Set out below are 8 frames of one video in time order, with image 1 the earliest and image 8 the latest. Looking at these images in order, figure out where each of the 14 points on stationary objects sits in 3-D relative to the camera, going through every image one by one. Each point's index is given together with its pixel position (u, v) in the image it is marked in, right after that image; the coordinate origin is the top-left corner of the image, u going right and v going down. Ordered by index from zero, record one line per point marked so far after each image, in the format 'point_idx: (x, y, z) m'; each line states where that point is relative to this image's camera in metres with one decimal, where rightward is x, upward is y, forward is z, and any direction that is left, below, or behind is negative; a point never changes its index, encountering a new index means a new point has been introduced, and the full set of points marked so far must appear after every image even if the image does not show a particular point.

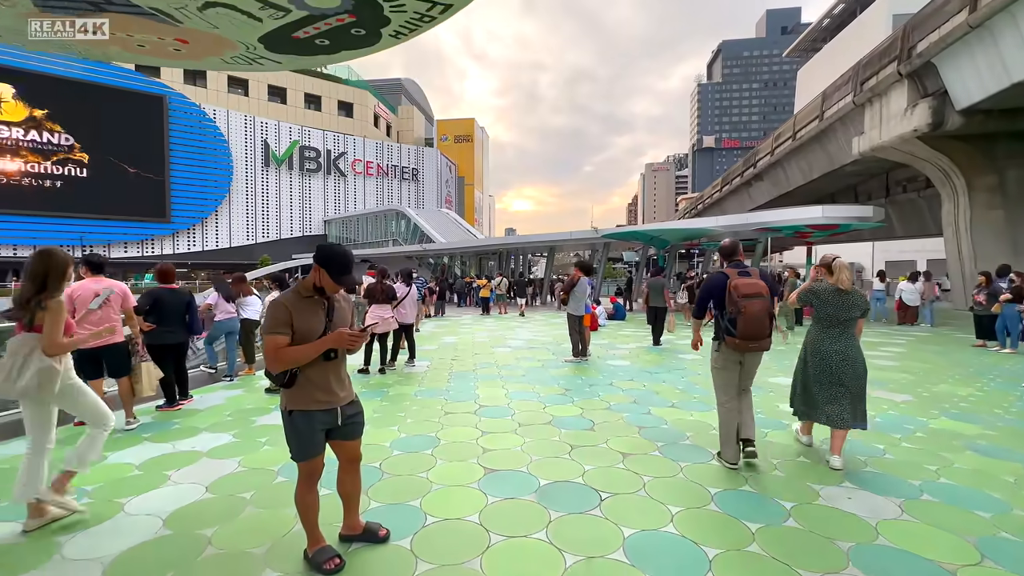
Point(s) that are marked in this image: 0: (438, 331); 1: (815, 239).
0: (-1.8, -1.1, +11.1) m
1: (+11.4, +1.8, +16.5) m
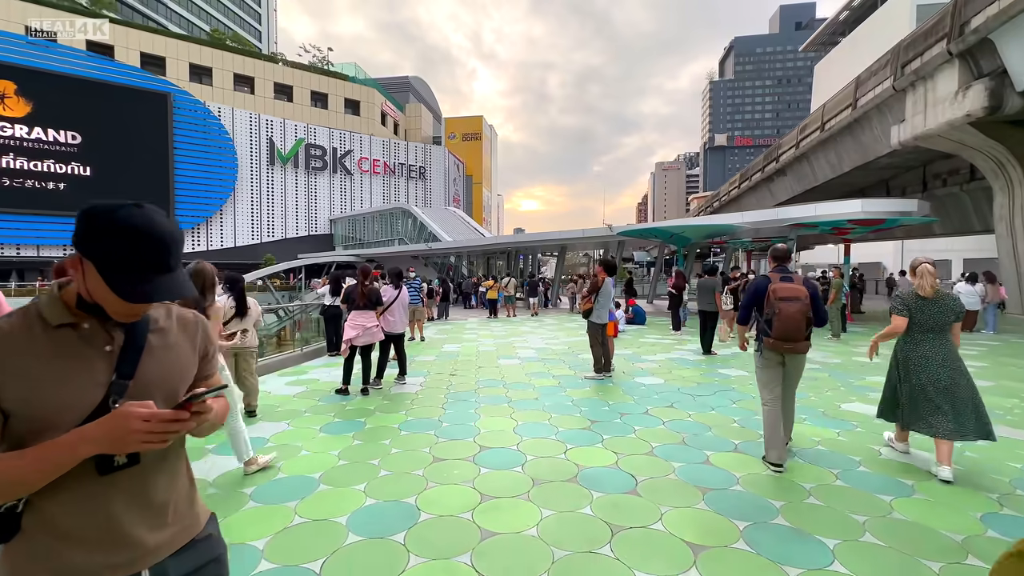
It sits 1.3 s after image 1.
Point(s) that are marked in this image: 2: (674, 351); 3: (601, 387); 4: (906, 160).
0: (-1.6, -1.2, +10.0) m
1: (+11.7, +1.8, +15.2) m
2: (+3.0, -1.2, +8.3) m
3: (+1.1, -1.3, +5.7) m
4: (+16.4, +5.3, +18.7) m
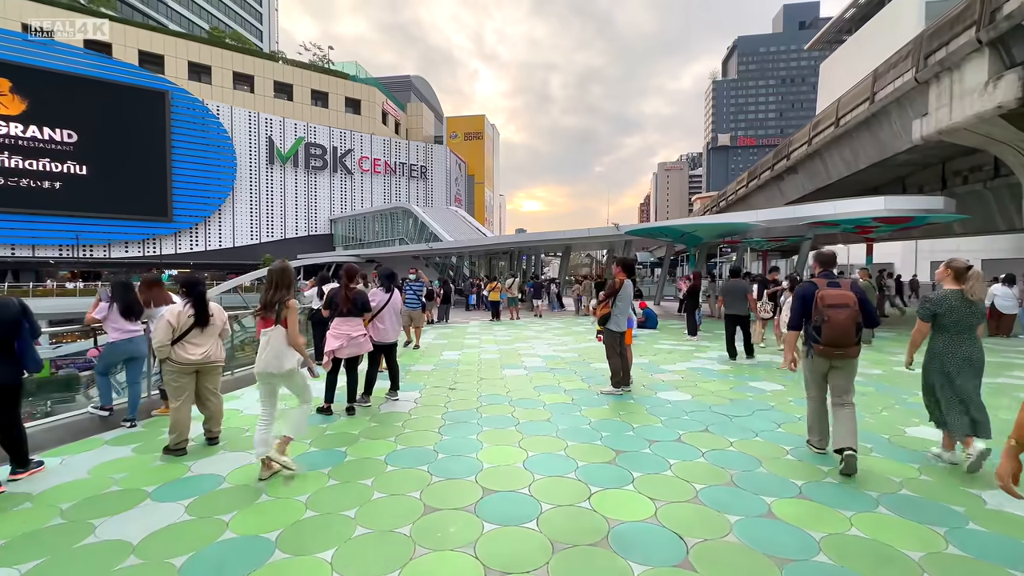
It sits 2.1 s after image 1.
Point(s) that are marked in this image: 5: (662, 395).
0: (-1.5, -1.2, +9.3) m
1: (+11.8, +1.7, +14.4) m
2: (+3.1, -1.2, +7.6) m
3: (+1.2, -1.3, +5.0) m
4: (+16.6, +5.3, +17.9) m
5: (+1.8, -1.3, +5.3) m
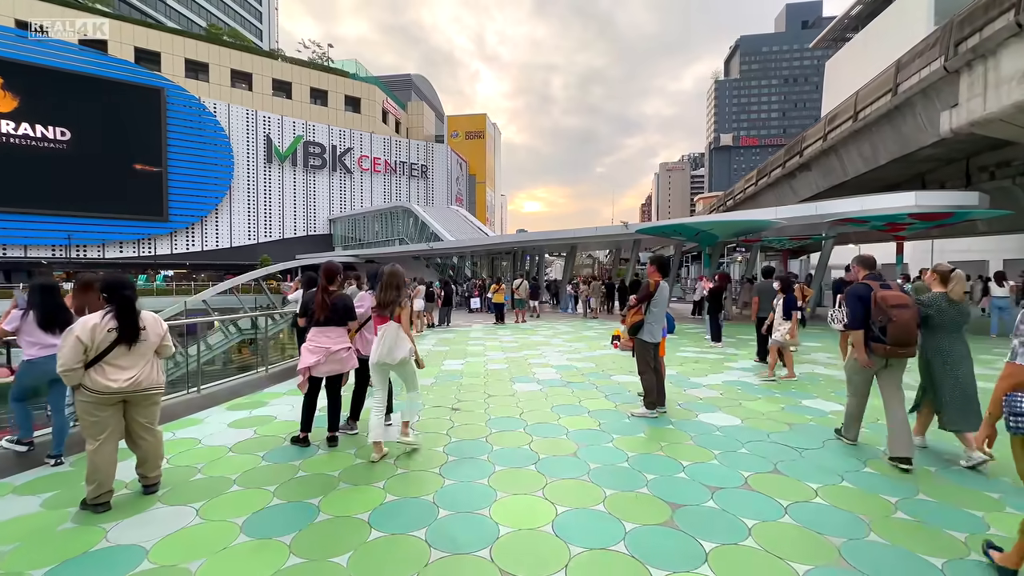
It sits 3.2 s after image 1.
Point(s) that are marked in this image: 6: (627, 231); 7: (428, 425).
0: (-1.4, -1.2, +8.4) m
1: (+12.0, +1.7, +13.6) m
2: (+3.2, -1.3, +6.7) m
3: (+1.4, -1.3, +4.1) m
4: (+16.7, +5.2, +17.1) m
5: (+1.9, -1.3, +4.5) m
6: (+4.9, +2.4, +18.9) m
7: (-0.8, -1.3, +4.4) m
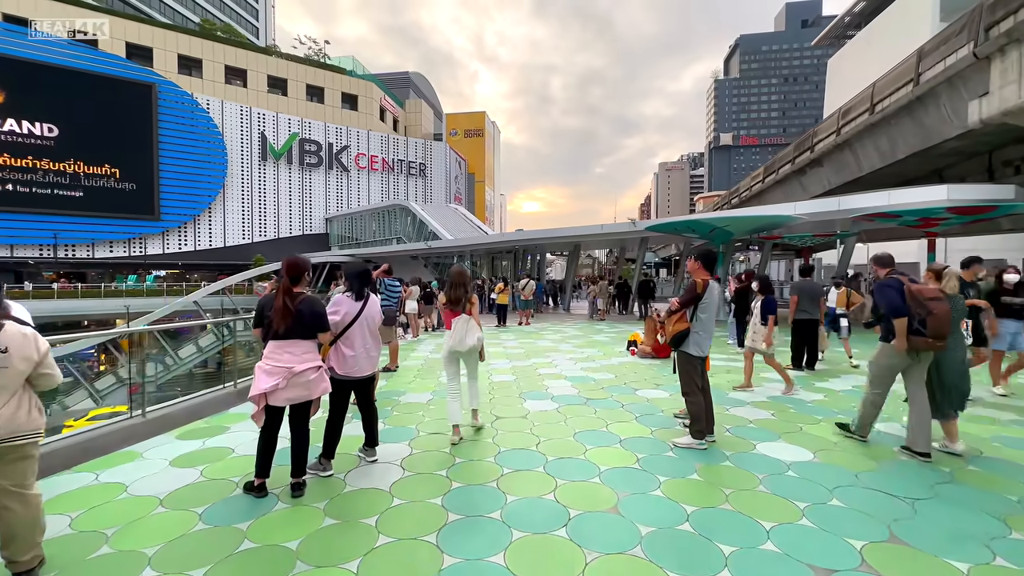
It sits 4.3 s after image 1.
0: (-1.3, -1.2, +7.6) m
1: (+12.1, +1.7, +12.7) m
2: (+3.3, -1.3, +5.9) m
3: (+1.5, -1.3, +3.3) m
4: (+16.8, +5.2, +16.3) m
5: (+2.0, -1.3, +3.6) m
6: (+5.0, +2.4, +18.1) m
7: (-0.7, -1.3, +3.5) m
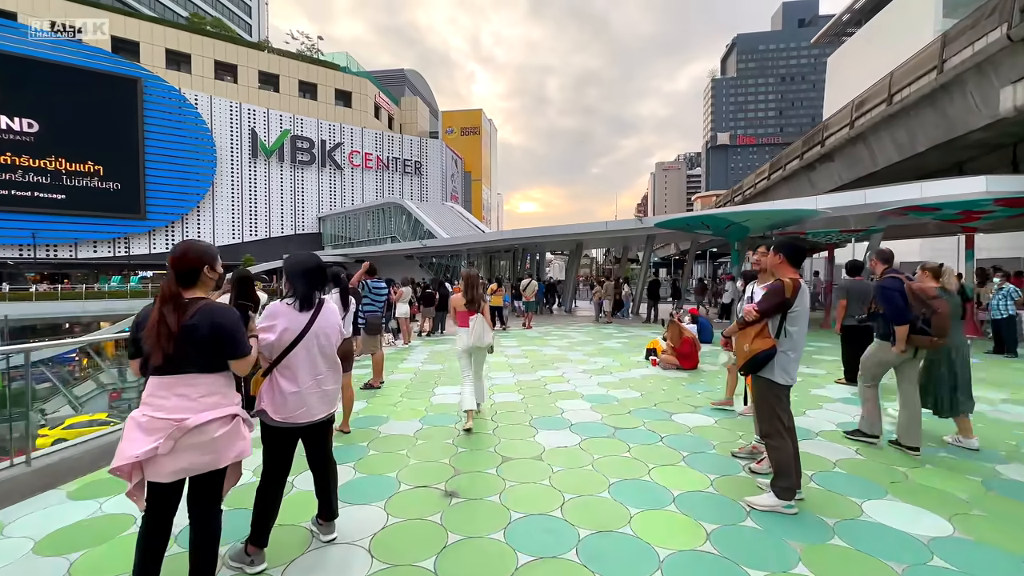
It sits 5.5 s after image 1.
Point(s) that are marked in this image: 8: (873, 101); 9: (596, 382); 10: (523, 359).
0: (-1.2, -1.3, +6.5) m
1: (+12.1, +1.7, +11.8) m
2: (+3.4, -1.3, +4.9) m
3: (+1.6, -1.3, +2.3) m
4: (+16.8, +5.3, +15.4) m
5: (+2.1, -1.3, +2.6) m
6: (+4.9, +2.4, +17.1) m
7: (-0.6, -1.4, +2.5) m
8: (+14.9, +7.7, +18.6) m
9: (+1.1, -1.2, +6.0) m
10: (+0.2, -1.2, +7.8) m
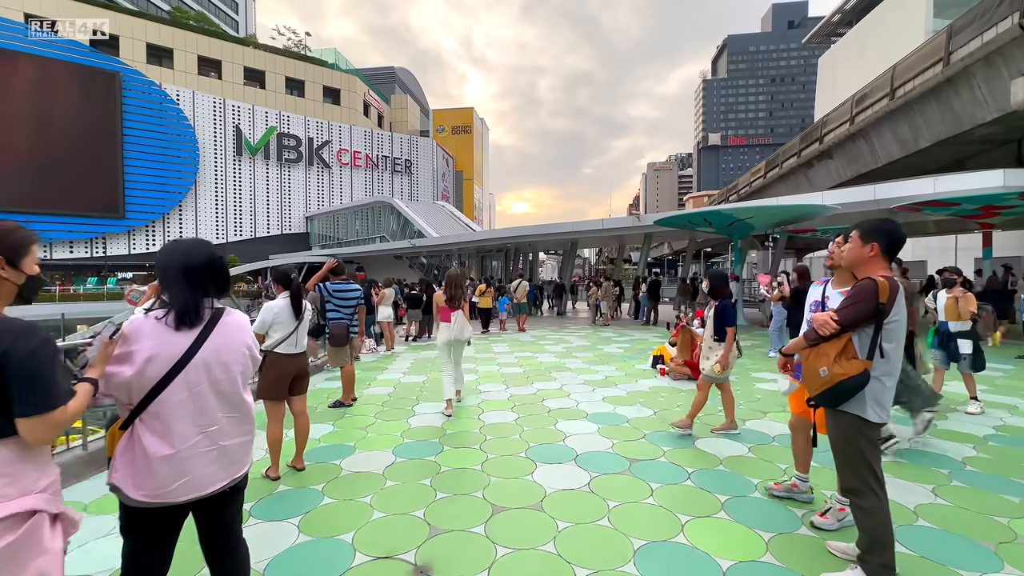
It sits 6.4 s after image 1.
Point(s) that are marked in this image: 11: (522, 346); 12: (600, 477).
0: (-1.3, -1.3, +5.8) m
1: (+11.9, +1.7, +11.3) m
2: (+3.3, -1.3, +4.2) m
3: (+1.5, -1.4, +1.6) m
4: (+16.5, +5.3, +14.9) m
5: (+2.1, -1.3, +1.9) m
6: (+4.7, +2.4, +16.4) m
7: (-0.6, -1.4, +1.7) m
8: (+14.6, +7.7, +18.1) m
9: (+1.0, -1.3, +5.3) m
10: (+0.1, -1.2, +7.1) m
11: (+0.2, -1.2, +9.4) m
12: (+0.6, -1.3, +3.1) m
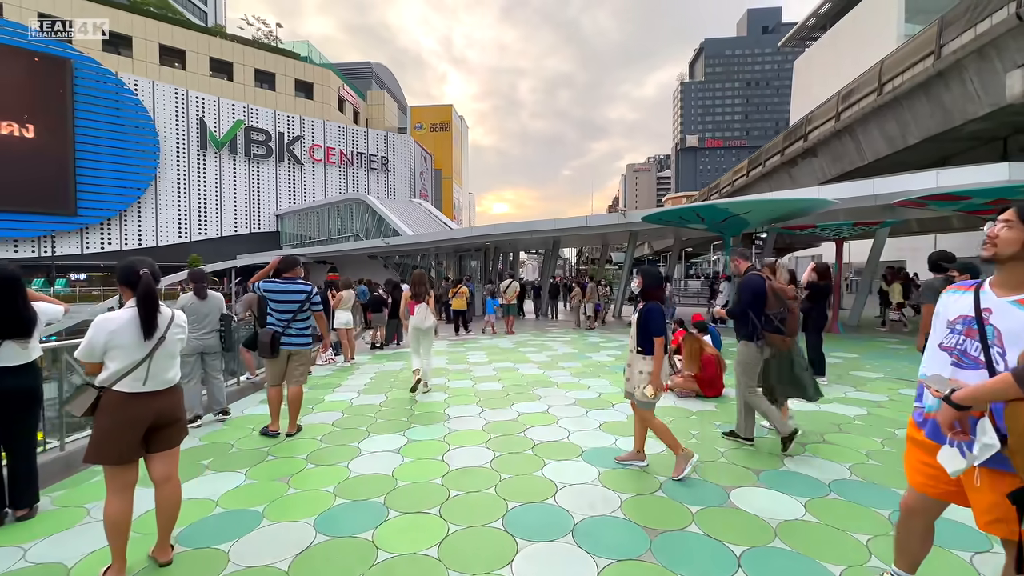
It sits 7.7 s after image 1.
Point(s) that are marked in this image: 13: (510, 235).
0: (-1.5, -1.3, +4.7) m
1: (+11.4, +1.7, +10.8) m
2: (+3.2, -1.3, +3.3) m
3: (+1.5, -1.4, +0.6) m
4: (+15.8, +5.3, +14.6) m
5: (+2.0, -1.3, +1.0) m
6: (+3.9, +2.4, +15.6) m
7: (-0.7, -1.4, +0.7) m
8: (+13.8, +7.7, +17.7) m
9: (+0.8, -1.3, +4.3) m
10: (-0.2, -1.3, +6.1) m
11: (-0.2, -1.2, +8.4) m
12: (+0.4, -1.3, +2.2) m
13: (-0.1, +2.1, +17.9) m
